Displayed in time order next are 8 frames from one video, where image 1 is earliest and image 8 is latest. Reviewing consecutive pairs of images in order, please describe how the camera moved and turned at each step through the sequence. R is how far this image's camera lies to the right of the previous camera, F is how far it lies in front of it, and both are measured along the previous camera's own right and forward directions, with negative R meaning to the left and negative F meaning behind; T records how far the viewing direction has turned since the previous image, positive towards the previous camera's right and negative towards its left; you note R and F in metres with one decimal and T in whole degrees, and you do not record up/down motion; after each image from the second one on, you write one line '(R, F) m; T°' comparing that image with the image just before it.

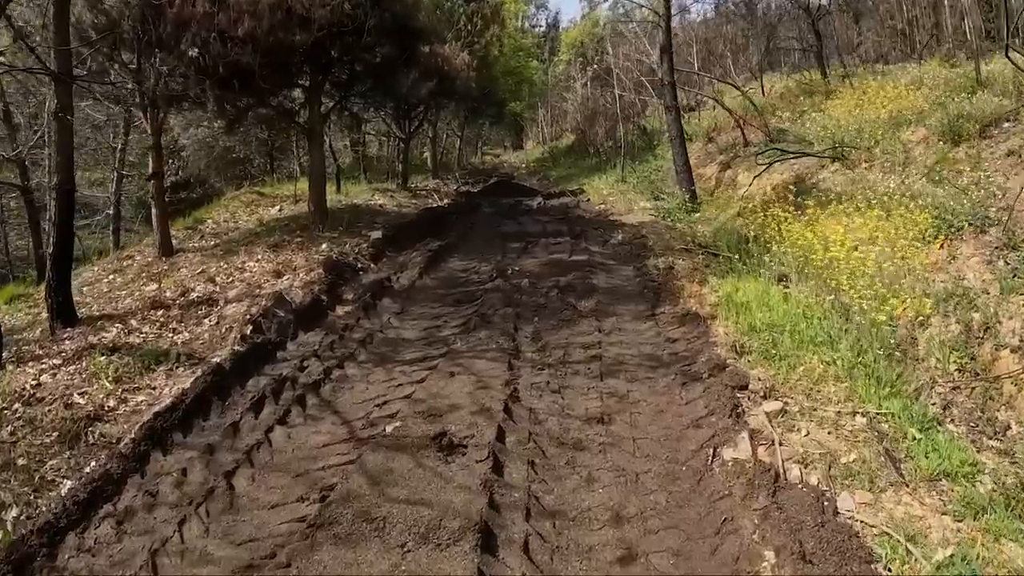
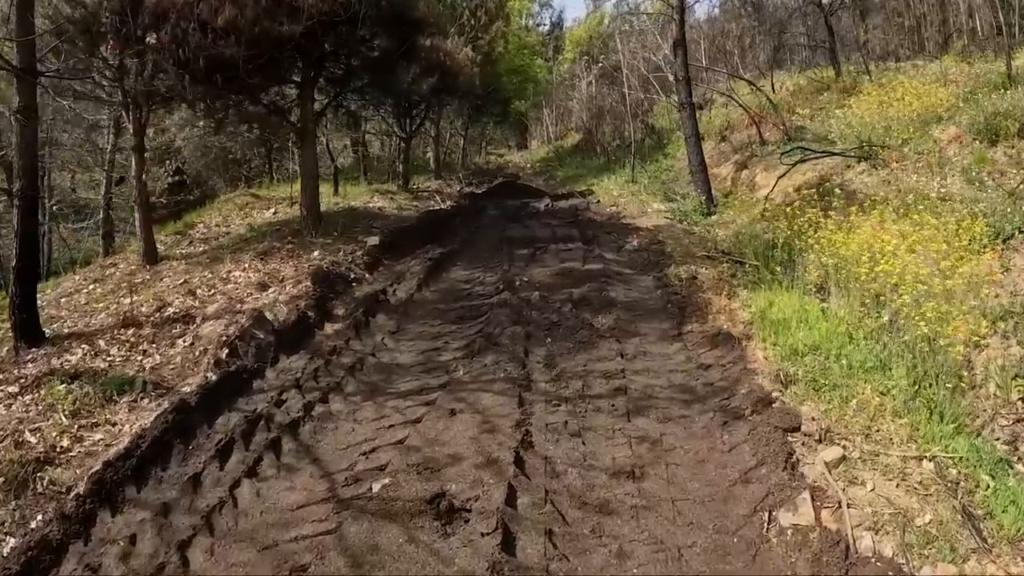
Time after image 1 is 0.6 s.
(0.0, +0.8) m; 0°
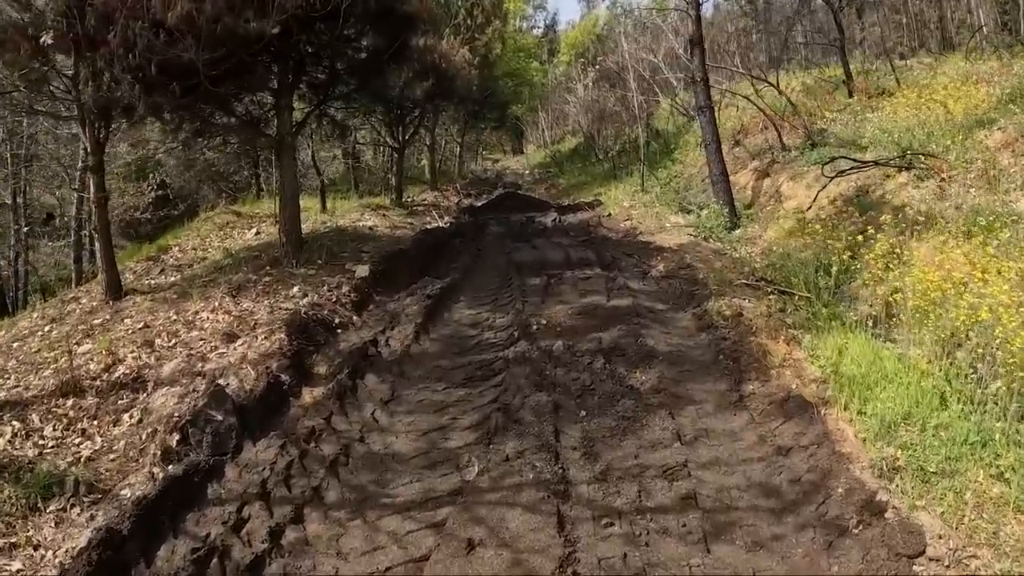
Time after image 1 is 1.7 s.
(-0.2, +1.2) m; 0°
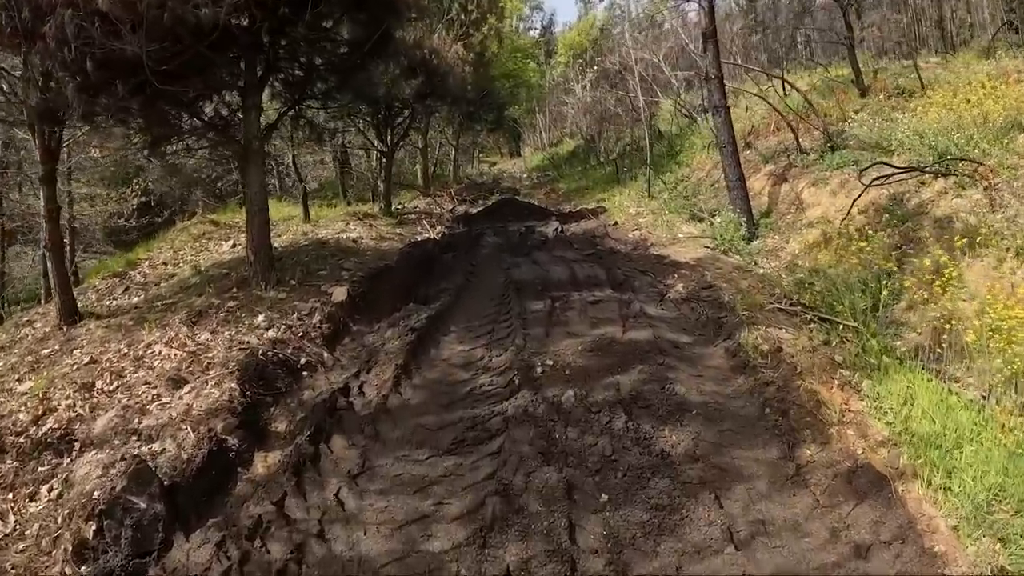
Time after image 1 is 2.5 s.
(0.0, +1.0) m; 0°
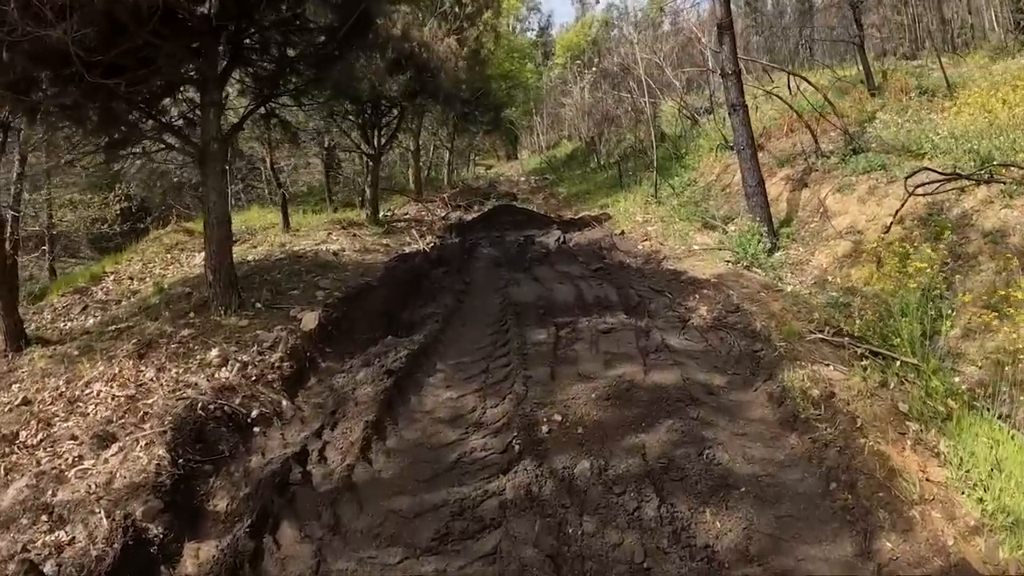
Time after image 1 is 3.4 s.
(0.0, +1.0) m; 0°
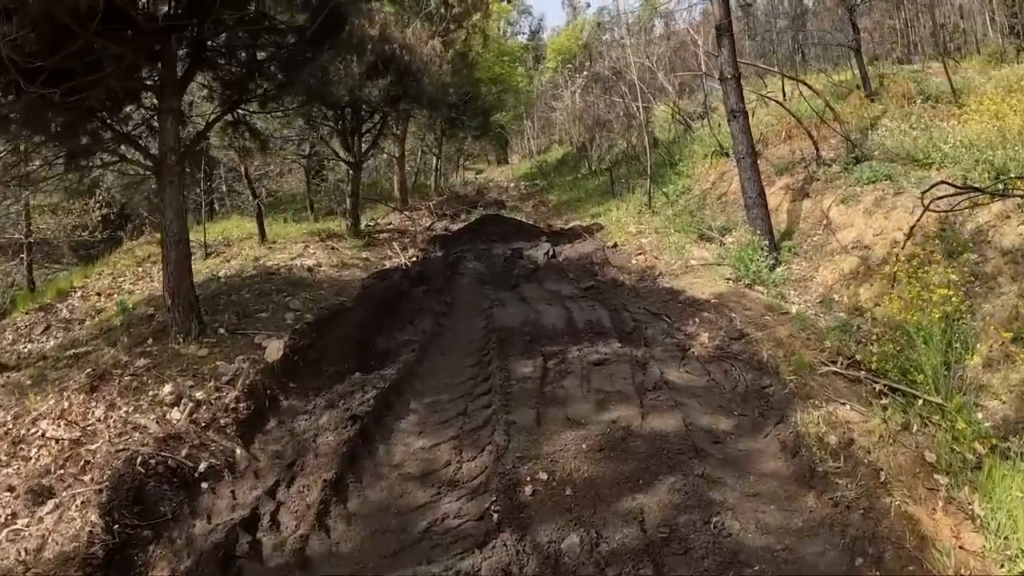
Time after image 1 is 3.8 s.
(+0.1, +0.6) m; +1°
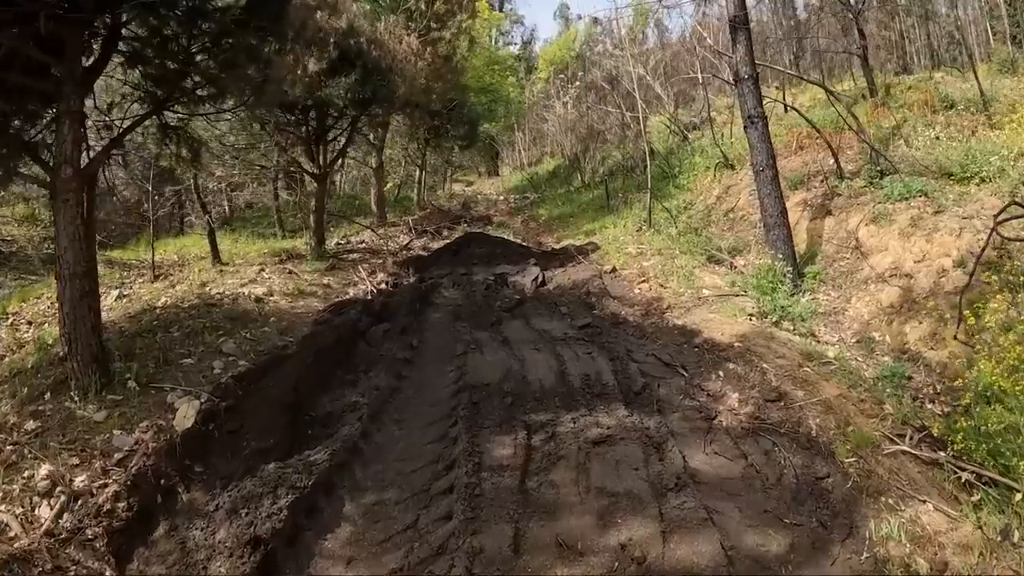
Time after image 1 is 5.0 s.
(+0.1, +1.3) m; 0°
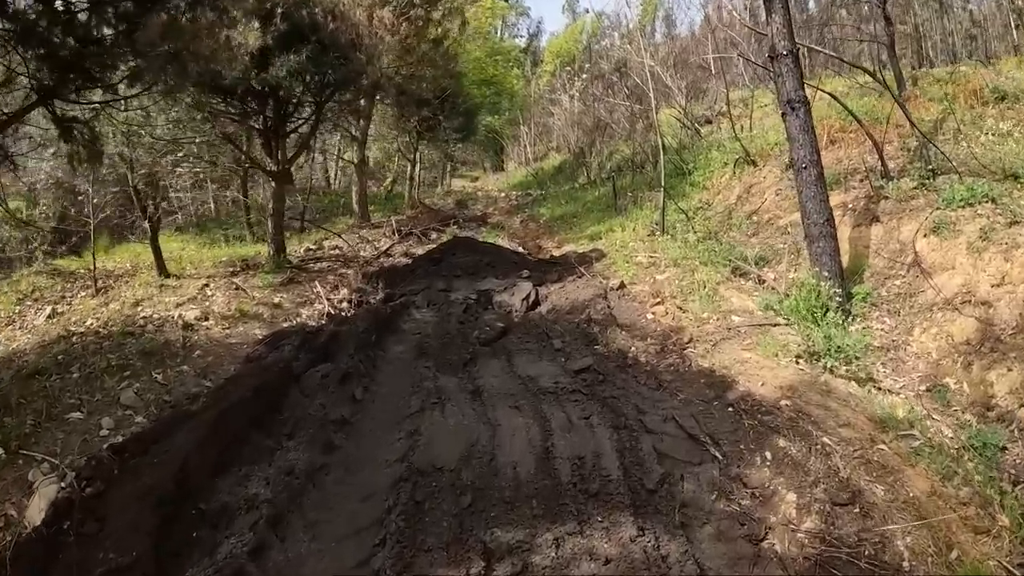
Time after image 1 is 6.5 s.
(+0.2, +1.4) m; -1°
